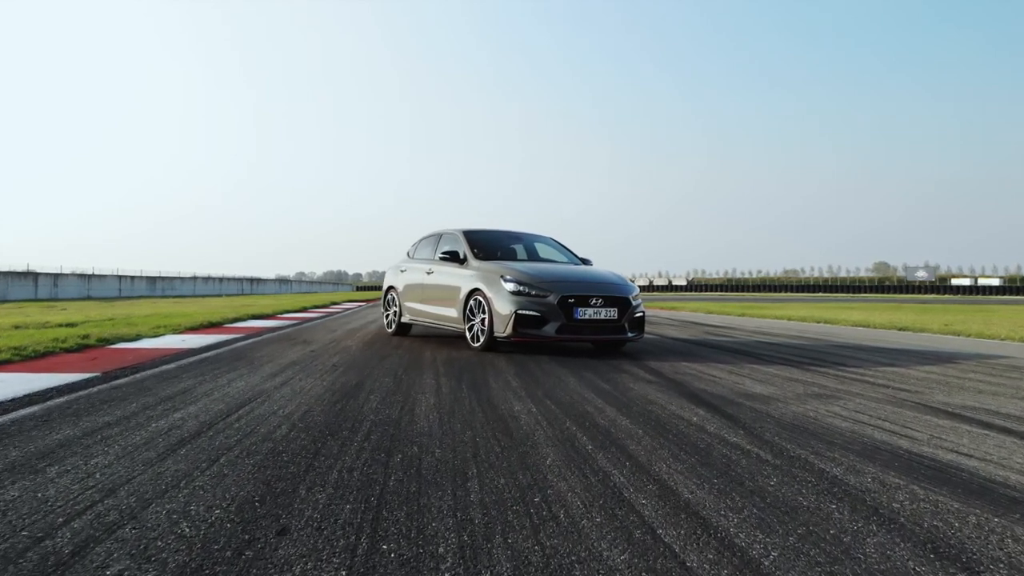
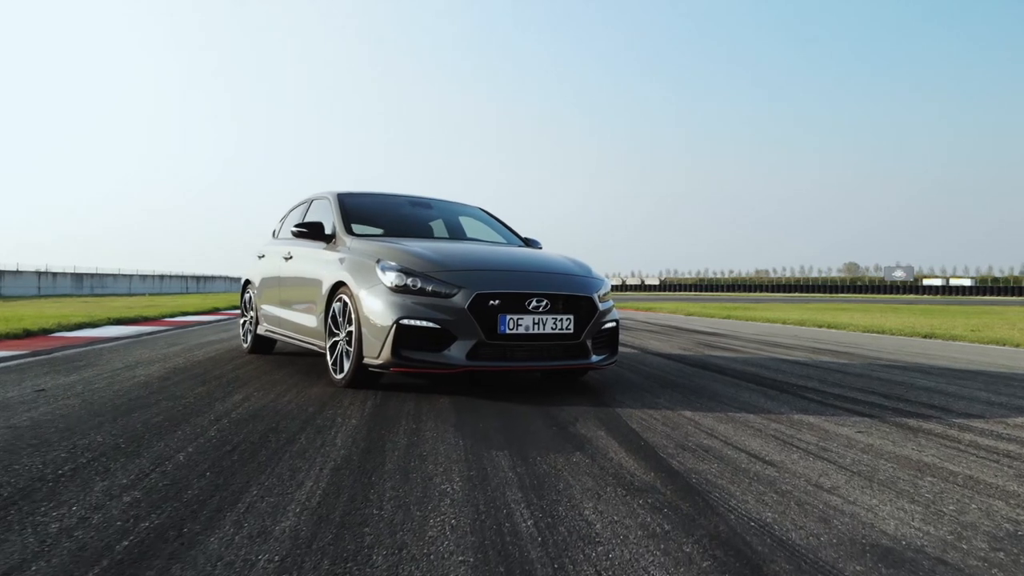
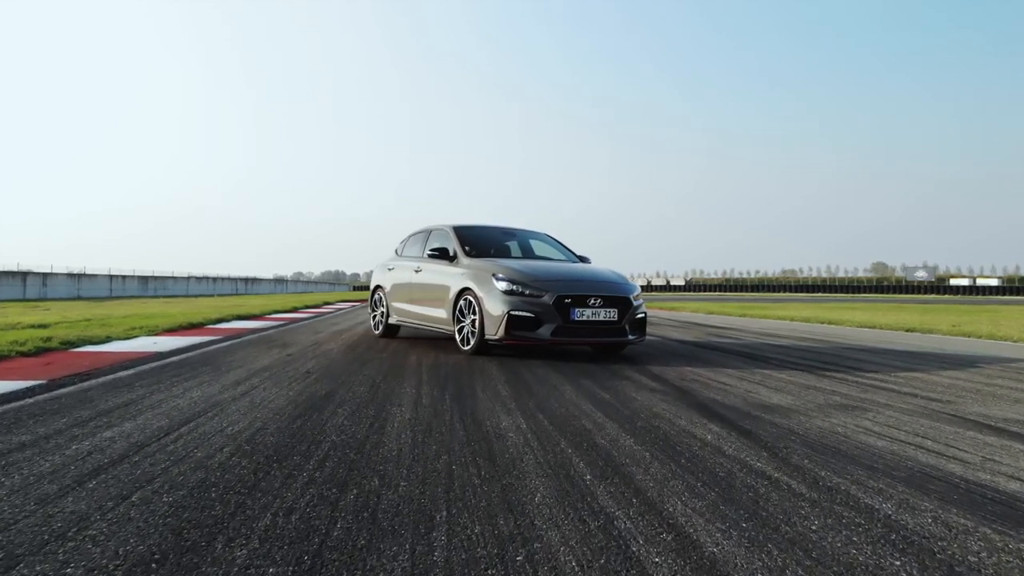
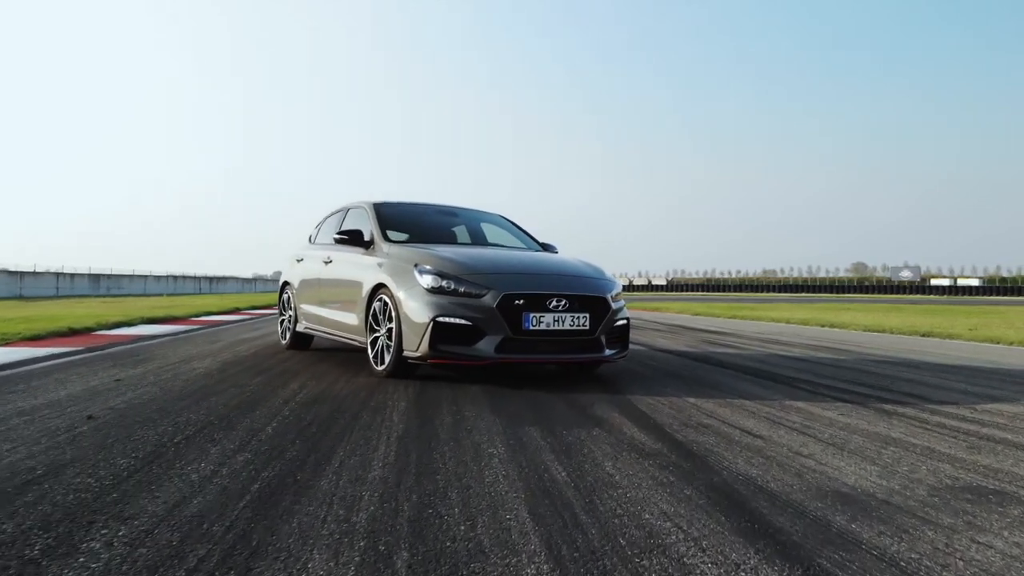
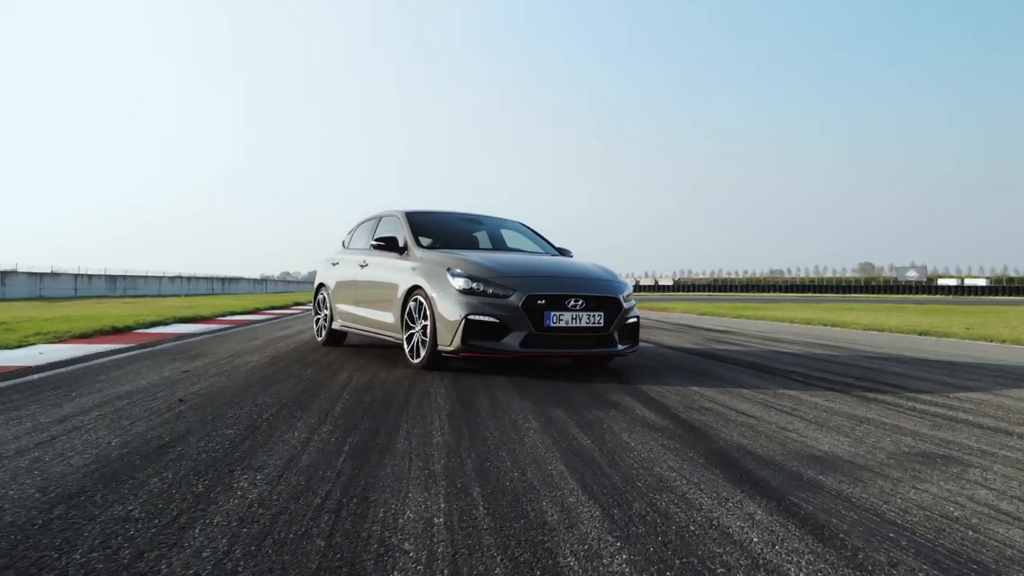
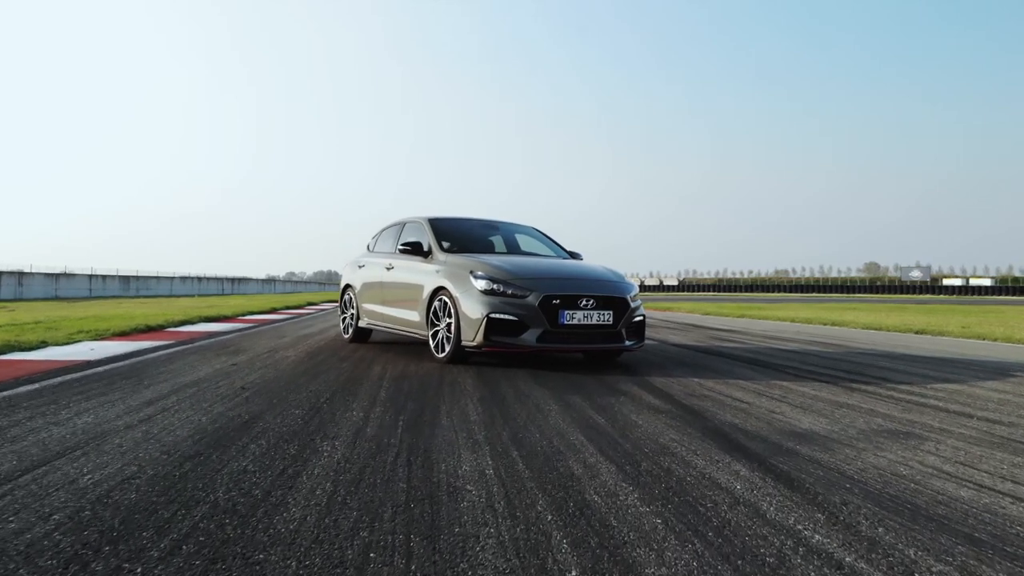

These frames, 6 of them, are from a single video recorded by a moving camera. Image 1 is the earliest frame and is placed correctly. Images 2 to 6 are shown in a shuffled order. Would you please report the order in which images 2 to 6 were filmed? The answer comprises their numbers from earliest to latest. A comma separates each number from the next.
3, 6, 5, 4, 2
